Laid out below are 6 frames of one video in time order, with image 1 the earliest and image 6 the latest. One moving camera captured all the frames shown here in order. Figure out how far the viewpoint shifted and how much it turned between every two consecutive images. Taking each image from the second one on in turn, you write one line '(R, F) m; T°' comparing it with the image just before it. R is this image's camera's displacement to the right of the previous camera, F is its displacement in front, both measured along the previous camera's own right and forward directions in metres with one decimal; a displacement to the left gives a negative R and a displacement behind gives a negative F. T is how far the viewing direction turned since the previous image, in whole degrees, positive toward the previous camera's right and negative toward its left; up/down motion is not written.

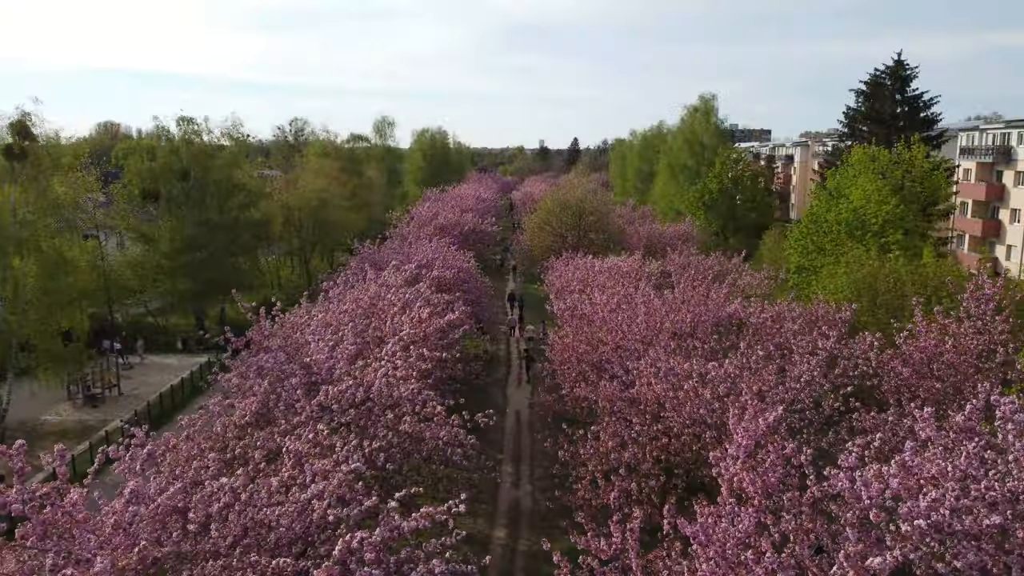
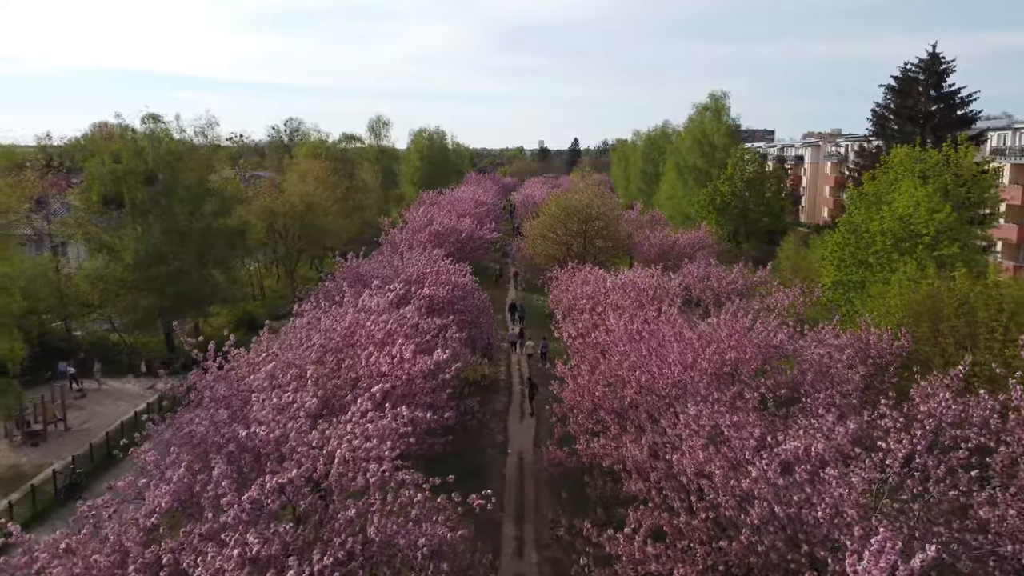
(-0.1, +2.7) m; 0°
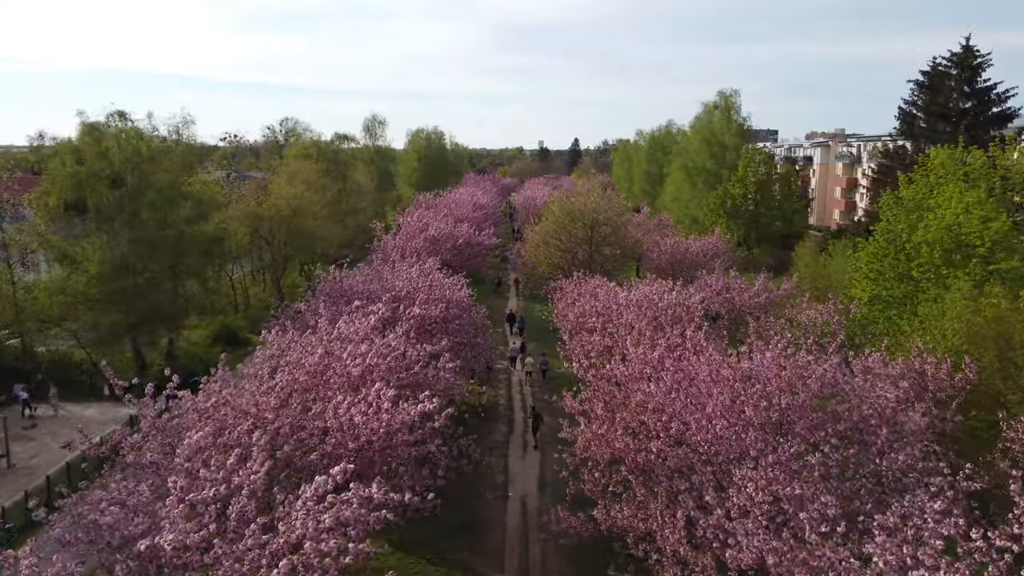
(0.0, +2.2) m; 0°
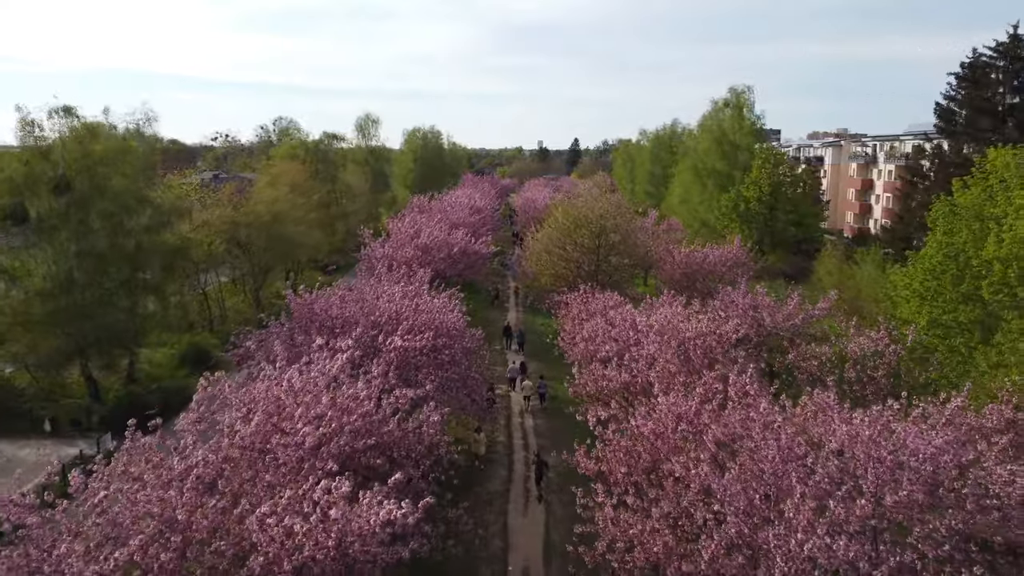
(0.0, +2.7) m; 0°
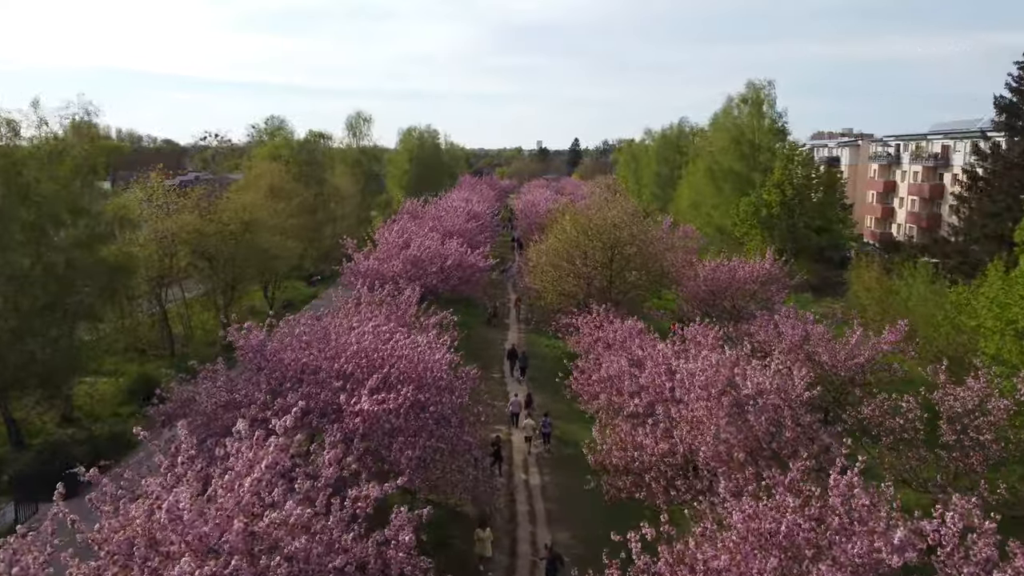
(-0.1, +3.5) m; 0°
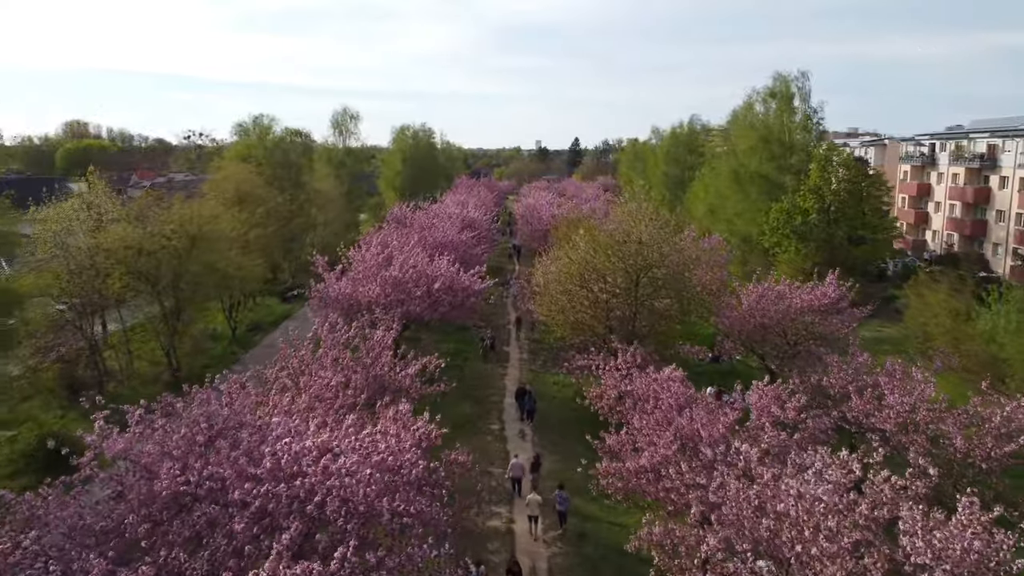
(-0.1, +4.6) m; 0°
